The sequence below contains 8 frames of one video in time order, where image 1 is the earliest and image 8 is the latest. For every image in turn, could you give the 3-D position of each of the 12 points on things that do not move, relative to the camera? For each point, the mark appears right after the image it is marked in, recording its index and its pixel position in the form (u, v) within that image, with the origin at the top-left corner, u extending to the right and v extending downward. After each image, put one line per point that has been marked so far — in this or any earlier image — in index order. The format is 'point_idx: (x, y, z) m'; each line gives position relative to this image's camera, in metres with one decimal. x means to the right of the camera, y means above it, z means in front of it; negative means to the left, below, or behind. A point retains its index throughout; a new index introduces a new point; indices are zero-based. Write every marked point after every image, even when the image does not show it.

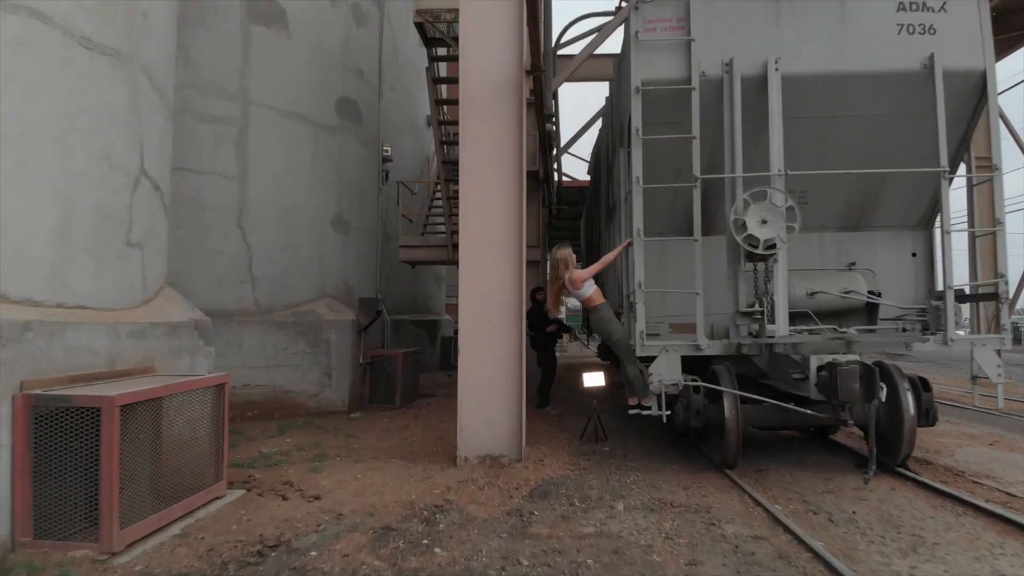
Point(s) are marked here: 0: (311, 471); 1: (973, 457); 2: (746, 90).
0: (-1.2, -1.1, +5.2) m
1: (+3.4, -1.2, +6.2) m
2: (+1.5, +1.3, +5.4) m
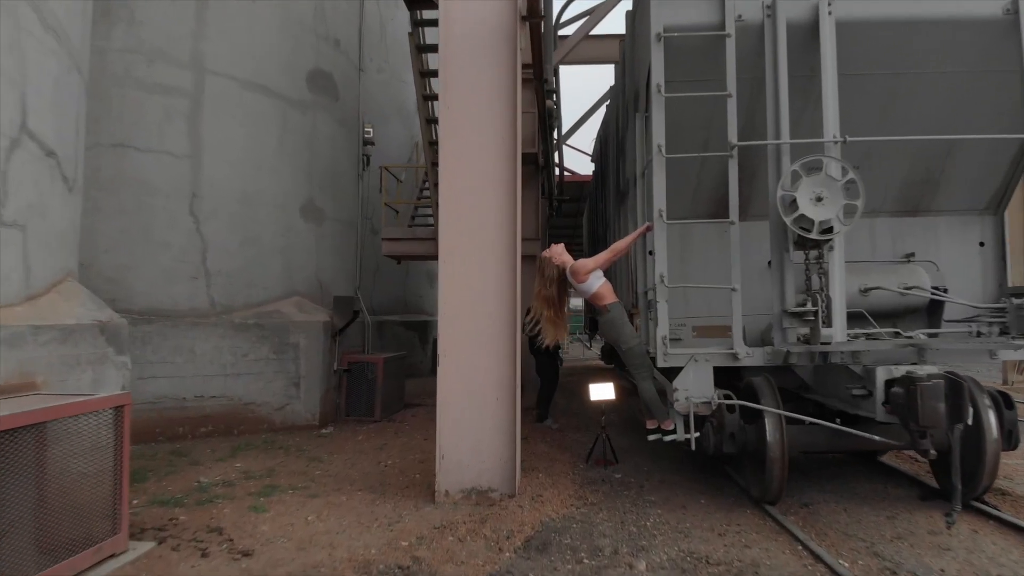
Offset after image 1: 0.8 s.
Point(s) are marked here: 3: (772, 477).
0: (-1.3, -1.1, +4.2) m
1: (+3.3, -1.2, +5.2) m
2: (+1.4, +1.3, +4.4) m
3: (+1.3, -1.0, +4.3) m
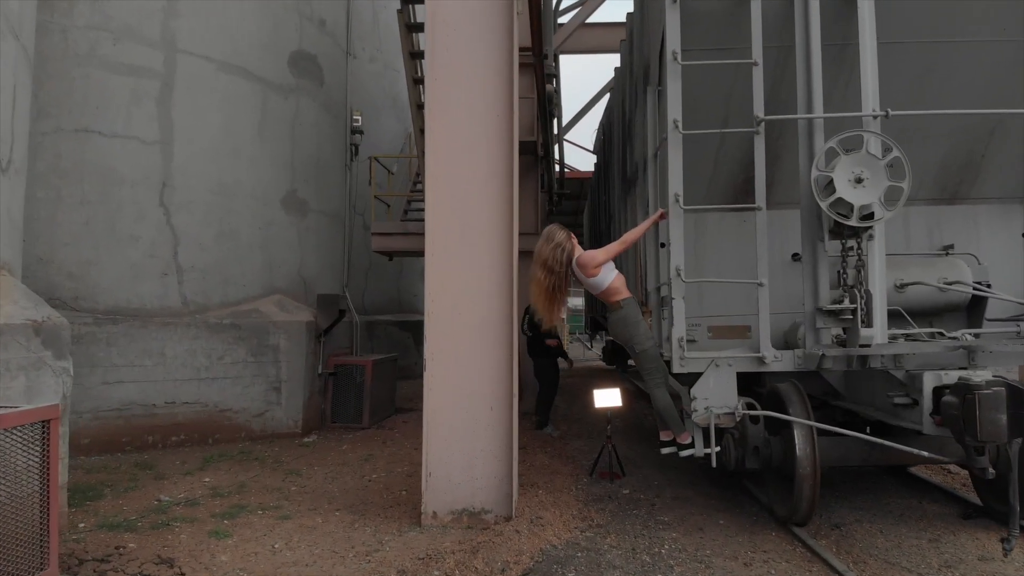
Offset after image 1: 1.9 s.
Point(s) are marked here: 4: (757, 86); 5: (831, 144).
0: (-1.3, -1.1, +3.7) m
1: (+3.3, -1.2, +4.7) m
2: (+1.4, +1.3, +3.9) m
3: (+1.3, -0.9, +3.8) m
4: (+1.1, +0.9, +3.7) m
5: (+1.3, +0.6, +3.6) m
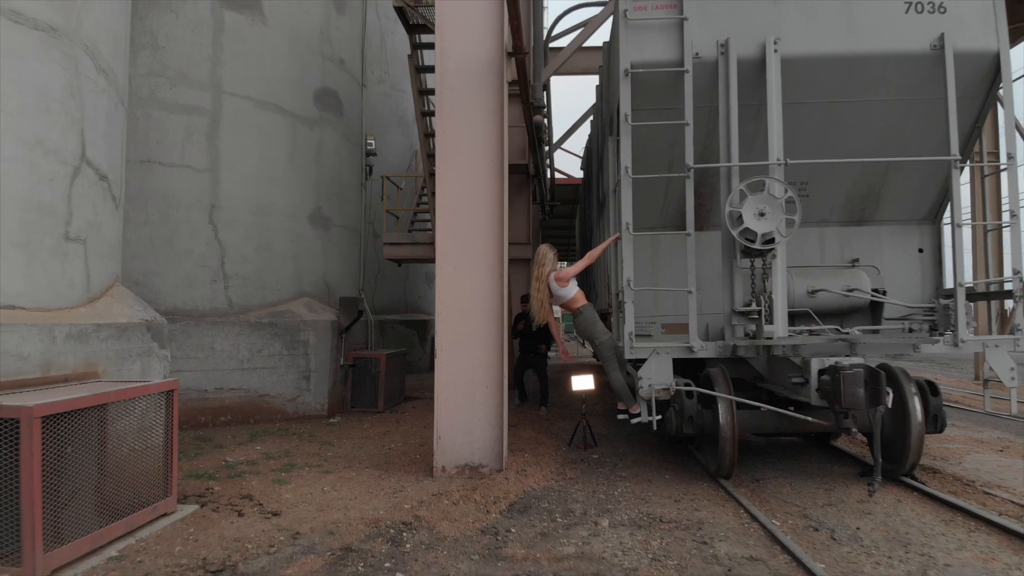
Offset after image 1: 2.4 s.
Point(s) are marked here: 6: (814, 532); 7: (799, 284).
0: (-1.4, -1.1, +4.9) m
1: (+3.3, -1.2, +5.9) m
2: (+1.4, +1.3, +5.0) m
3: (+1.2, -1.0, +5.0) m
4: (+1.0, +0.8, +4.9) m
5: (+1.3, +0.6, +4.7) m
6: (+1.4, -1.2, +4.0) m
7: (+1.9, 0.0, +5.6) m
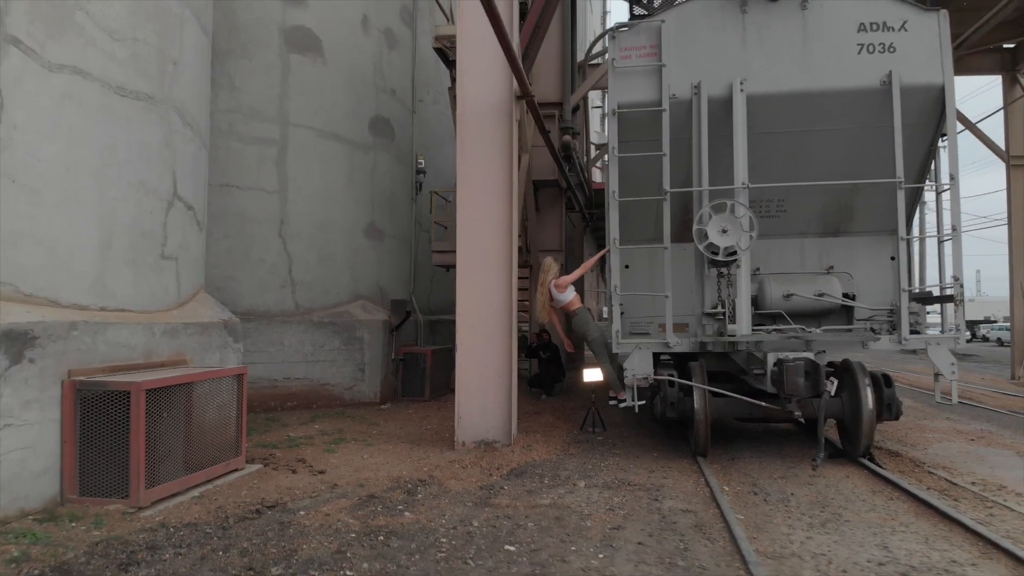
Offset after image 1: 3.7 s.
0: (-1.3, -1.2, +6.0) m
1: (+3.4, -1.2, +6.6) m
2: (+1.4, +1.2, +5.9) m
3: (+1.3, -1.0, +5.9) m
4: (+1.0, +0.8, +5.8) m
5: (+1.3, +0.5, +5.6) m
6: (+1.4, -1.2, +4.9) m
7: (+2.0, 0.0, +6.5) m
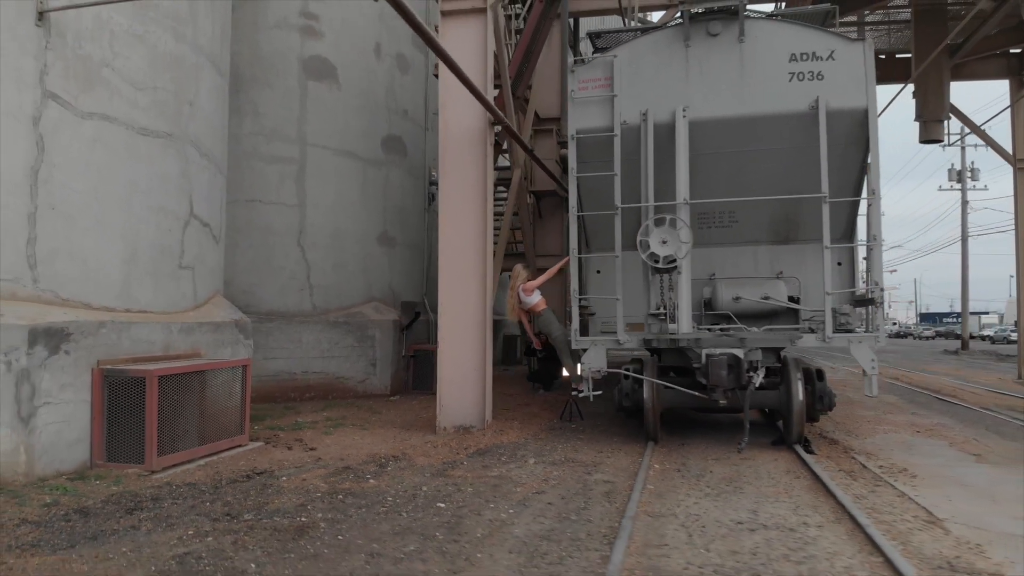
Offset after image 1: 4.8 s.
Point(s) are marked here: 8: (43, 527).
0: (-1.5, -1.2, +6.9) m
1: (+3.2, -1.3, +7.2) m
2: (+1.2, +1.2, +6.7) m
3: (+1.1, -1.0, +6.6) m
4: (+0.8, +0.8, +6.6) m
5: (+1.0, +0.5, +6.4) m
6: (+1.1, -1.2, +5.7) m
7: (+1.8, 0.0, +7.2) m
8: (-2.1, -1.1, +3.8) m
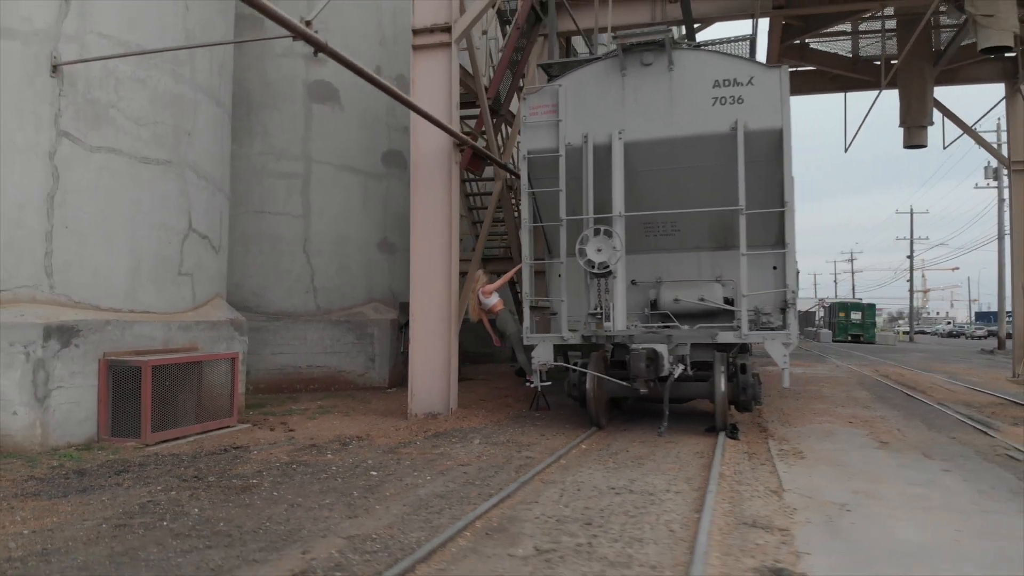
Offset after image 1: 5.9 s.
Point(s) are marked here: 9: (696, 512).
0: (-1.9, -1.2, +7.9) m
1: (+2.8, -1.3, +7.9) m
2: (+0.8, +1.2, +7.5) m
3: (+0.7, -1.1, +7.4) m
4: (+0.4, +0.8, +7.4) m
5: (+0.6, +0.5, +7.2) m
6: (+0.6, -1.3, +6.5) m
7: (+1.5, -0.1, +8.0) m
8: (-2.7, -1.1, +4.9) m
9: (+1.0, -1.2, +4.4) m
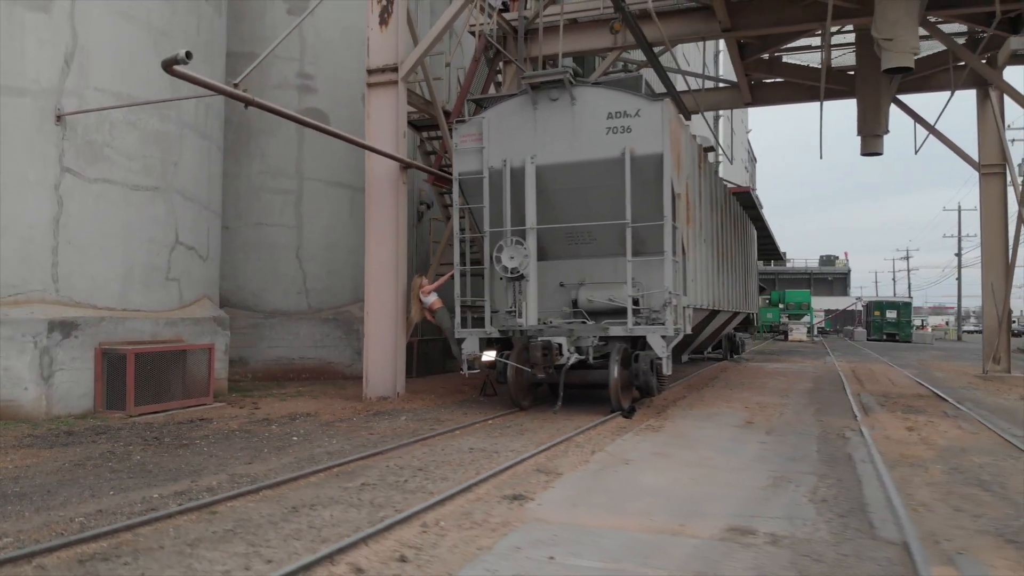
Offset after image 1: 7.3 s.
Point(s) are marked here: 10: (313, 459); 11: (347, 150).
0: (-2.6, -1.2, +9.4) m
1: (+2.1, -1.3, +9.1) m
2: (+0.1, +1.2, +8.8) m
3: (-0.1, -1.1, +8.8) m
4: (-0.3, +0.7, +8.7) m
5: (-0.1, +0.5, +8.5) m
6: (-0.1, -1.3, +7.8) m
7: (+0.8, -0.1, +9.2) m
8: (-3.6, -1.1, +6.4) m
9: (0.0, -1.2, +5.7) m
10: (-1.4, -1.2, +5.9) m
11: (-2.4, +2.1, +12.6) m
